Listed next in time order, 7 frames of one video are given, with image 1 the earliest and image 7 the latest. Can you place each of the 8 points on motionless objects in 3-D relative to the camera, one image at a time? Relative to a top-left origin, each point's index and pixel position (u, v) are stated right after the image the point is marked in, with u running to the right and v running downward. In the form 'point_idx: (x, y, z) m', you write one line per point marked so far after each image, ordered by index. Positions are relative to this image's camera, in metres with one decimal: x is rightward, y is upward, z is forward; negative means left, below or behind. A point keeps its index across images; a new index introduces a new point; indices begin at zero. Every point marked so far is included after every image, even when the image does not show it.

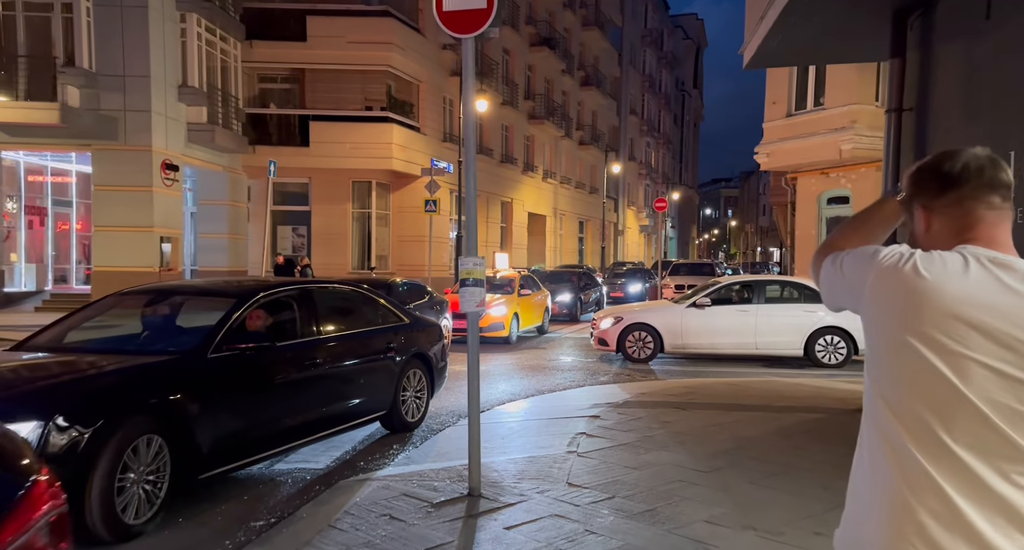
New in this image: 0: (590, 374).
0: (+1.0, -1.3, +12.7) m
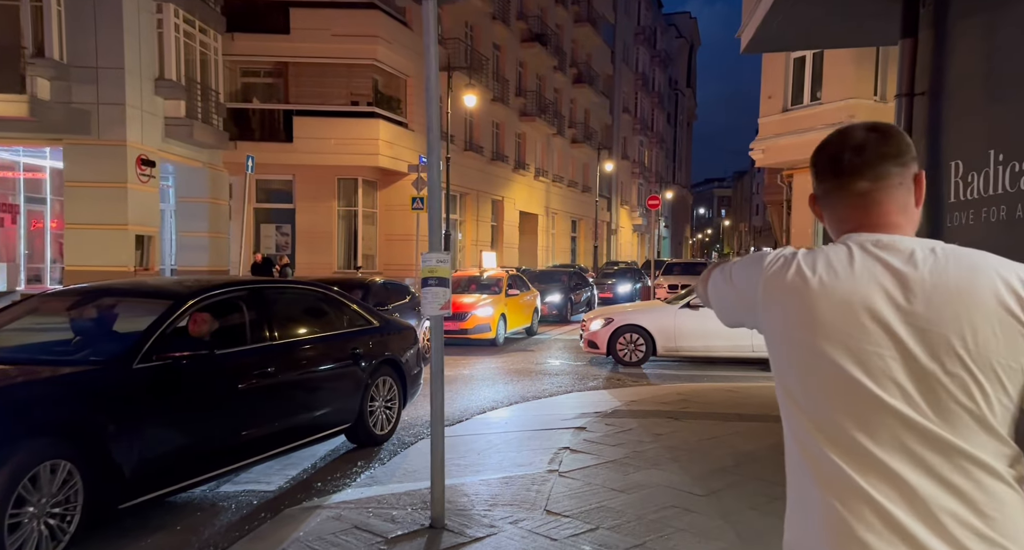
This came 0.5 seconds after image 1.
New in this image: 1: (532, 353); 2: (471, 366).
0: (+0.8, -1.3, +12.1) m
1: (+0.3, -1.2, +15.5) m
2: (-0.4, -1.2, +13.2) m
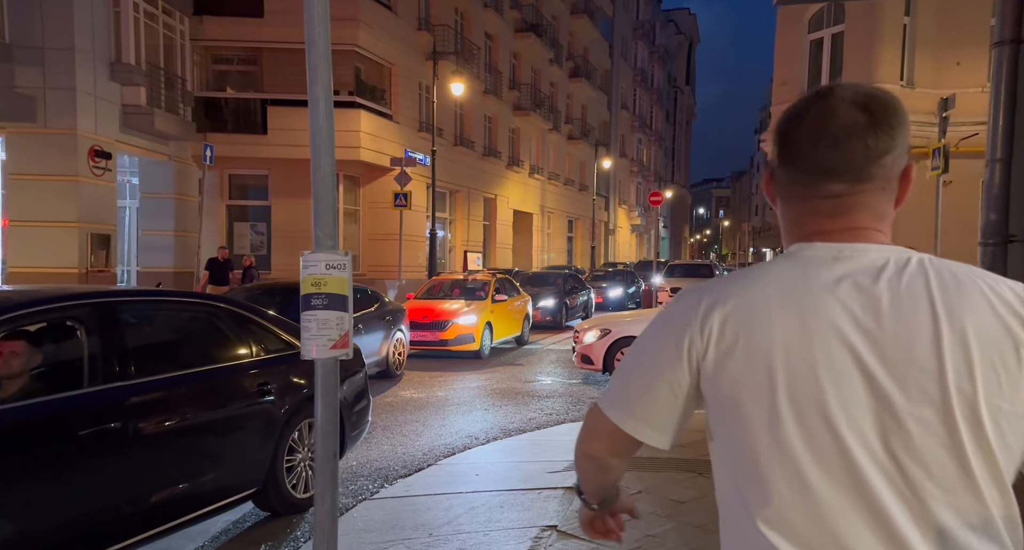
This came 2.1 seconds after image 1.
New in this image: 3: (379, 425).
0: (+0.6, -1.3, +10.2) m
1: (+0.1, -1.3, +13.6) m
2: (-0.6, -1.3, +11.3) m
3: (-1.2, -1.3, +8.5) m
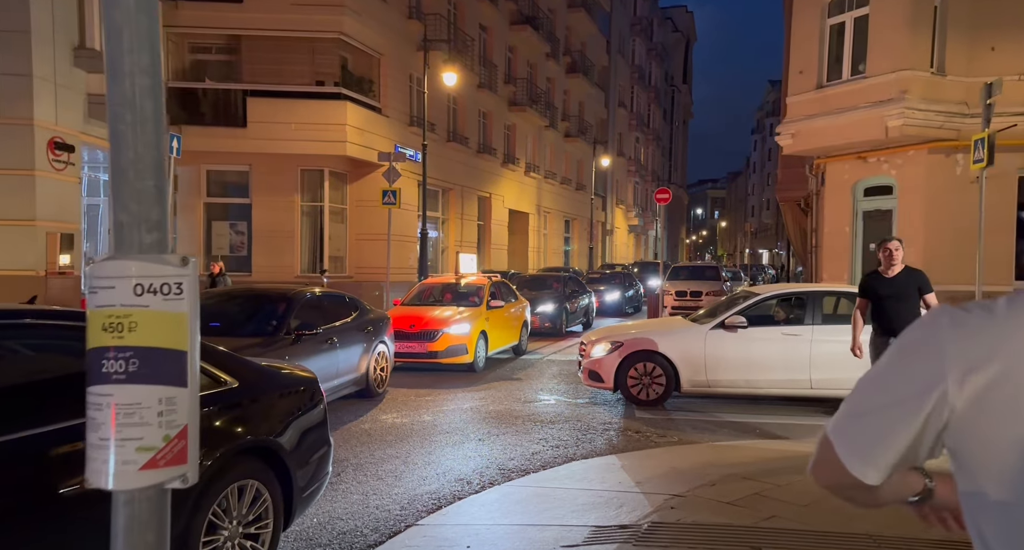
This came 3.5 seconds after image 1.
0: (+0.6, -1.4, +8.8) m
1: (+0.1, -1.4, +12.1) m
2: (-0.7, -1.3, +9.9) m
3: (-1.2, -1.3, +7.0) m
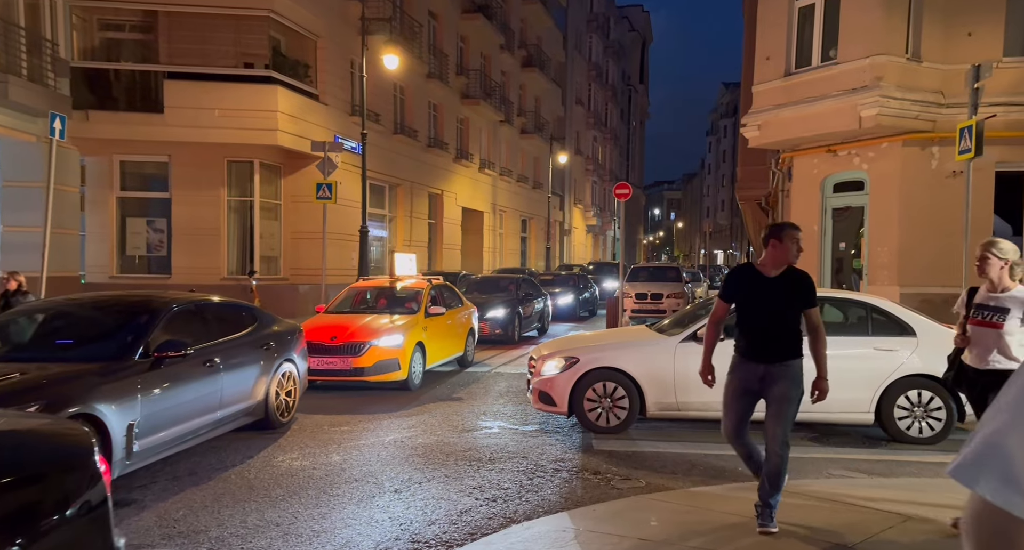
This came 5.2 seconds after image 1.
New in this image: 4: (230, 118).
0: (+0.1, -1.4, +7.1) m
1: (-0.6, -1.4, +10.4) m
2: (-1.2, -1.4, +8.1) m
3: (-1.6, -1.4, +5.2) m
4: (-5.2, +2.9, +18.1) m
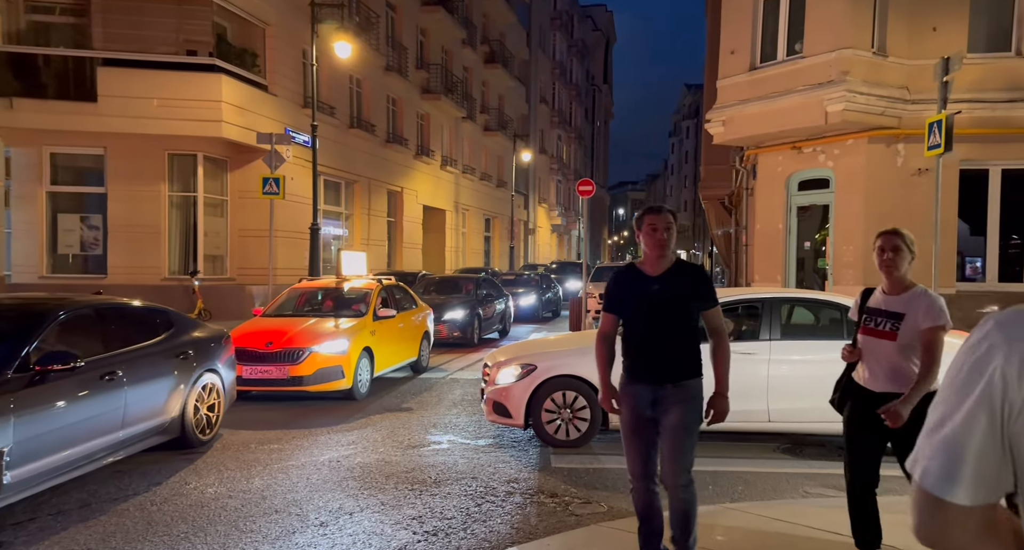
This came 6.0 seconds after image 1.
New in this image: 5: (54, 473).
0: (-0.2, -1.4, +6.2) m
1: (-1.0, -1.4, +9.5) m
2: (-1.6, -1.4, +7.2) m
3: (-1.9, -1.4, +4.3) m
4: (-6.0, +2.9, +17.1) m
5: (-2.7, -1.2, +5.8) m
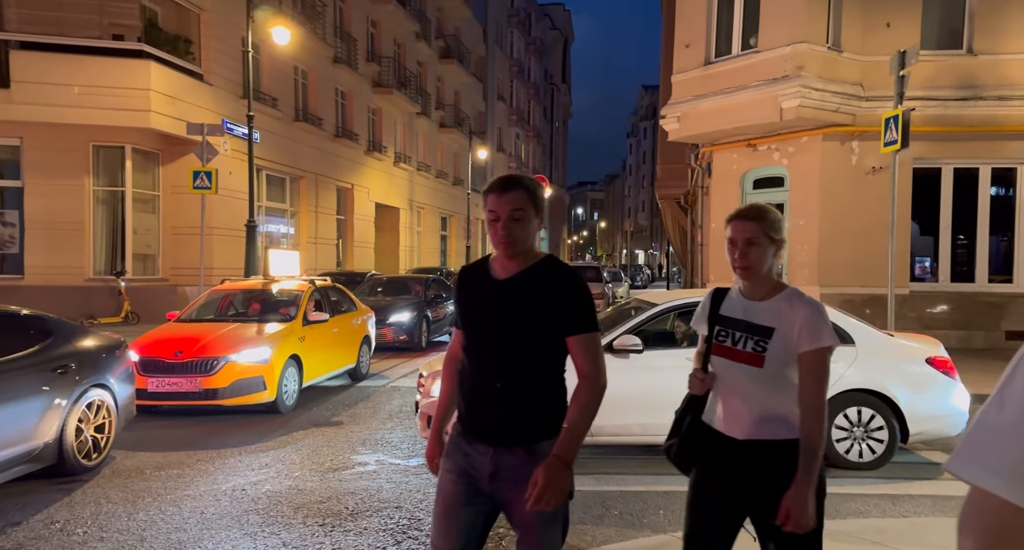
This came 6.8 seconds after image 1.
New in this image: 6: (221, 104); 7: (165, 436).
0: (-0.6, -1.4, +5.4) m
1: (-1.6, -1.4, +8.6) m
2: (-2.0, -1.4, +6.3) m
3: (-2.2, -1.4, +3.4) m
4: (-6.8, +2.9, +16.0) m
5: (-3.1, -1.2, +4.9) m
6: (-5.6, +3.3, +19.0) m
7: (-2.7, -1.3, +7.9) m
